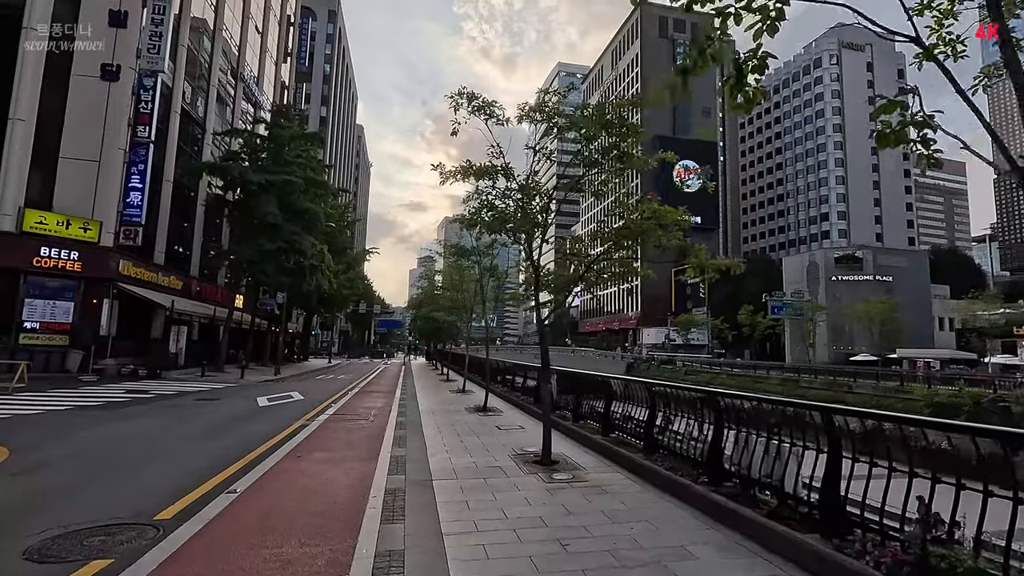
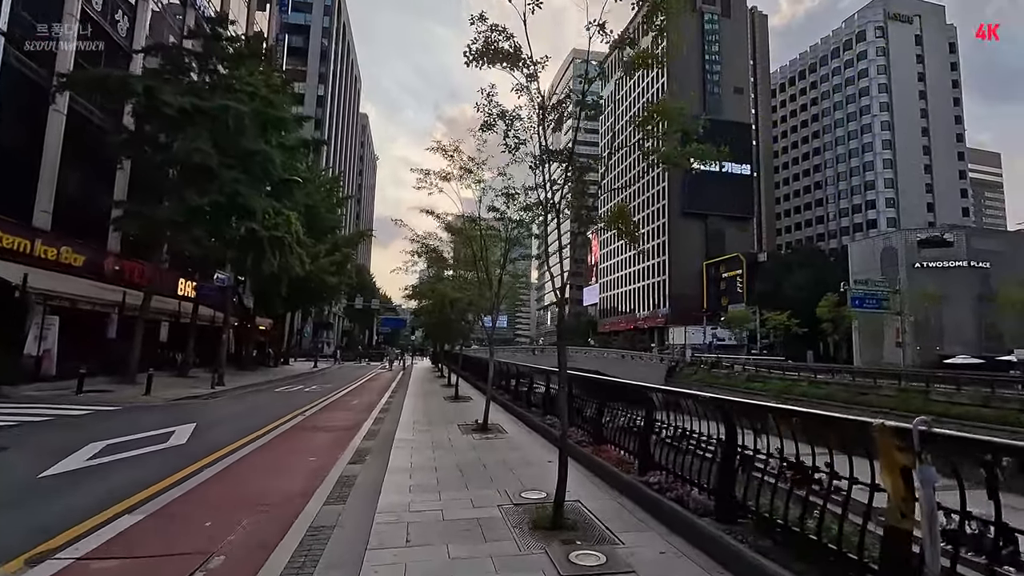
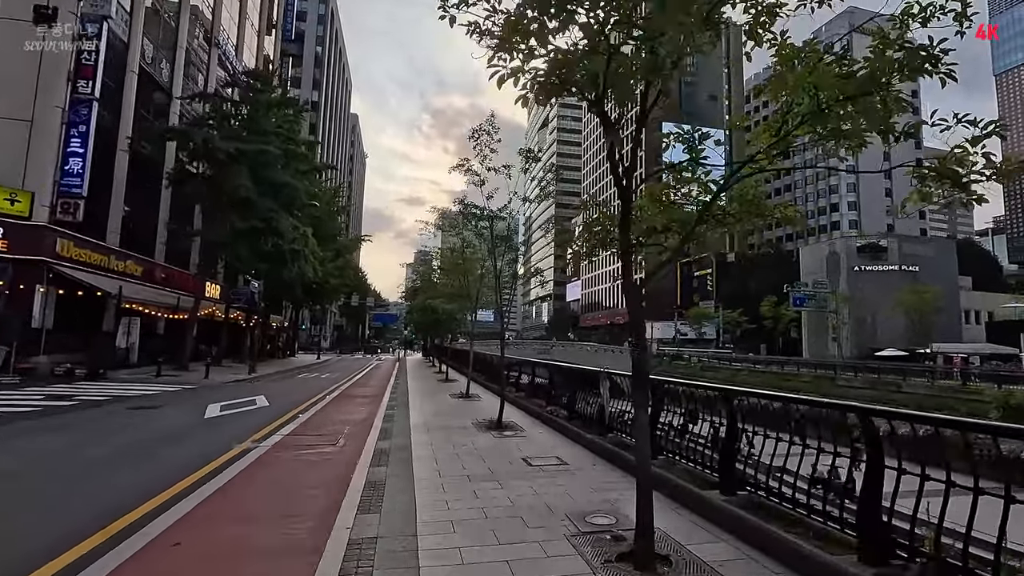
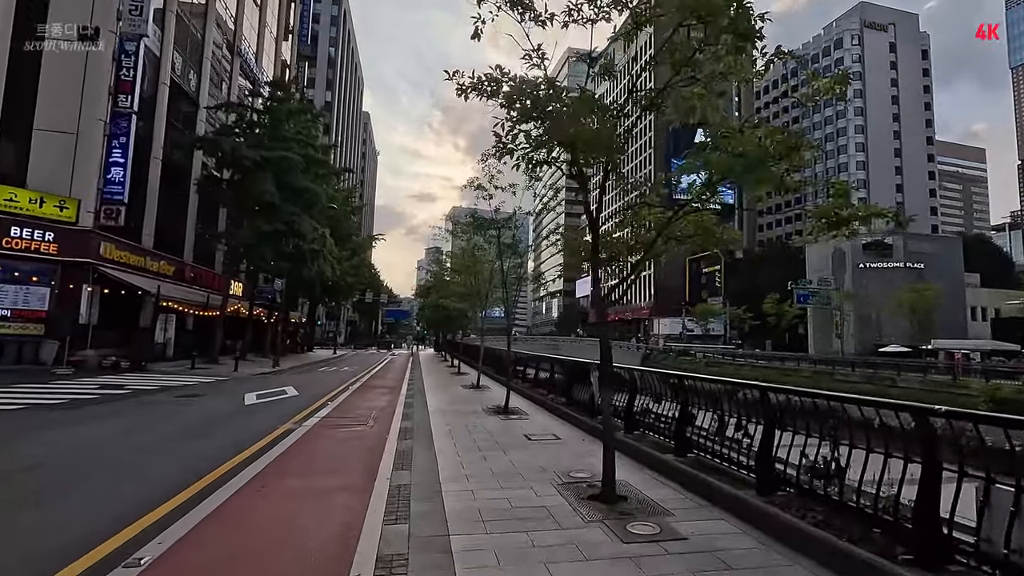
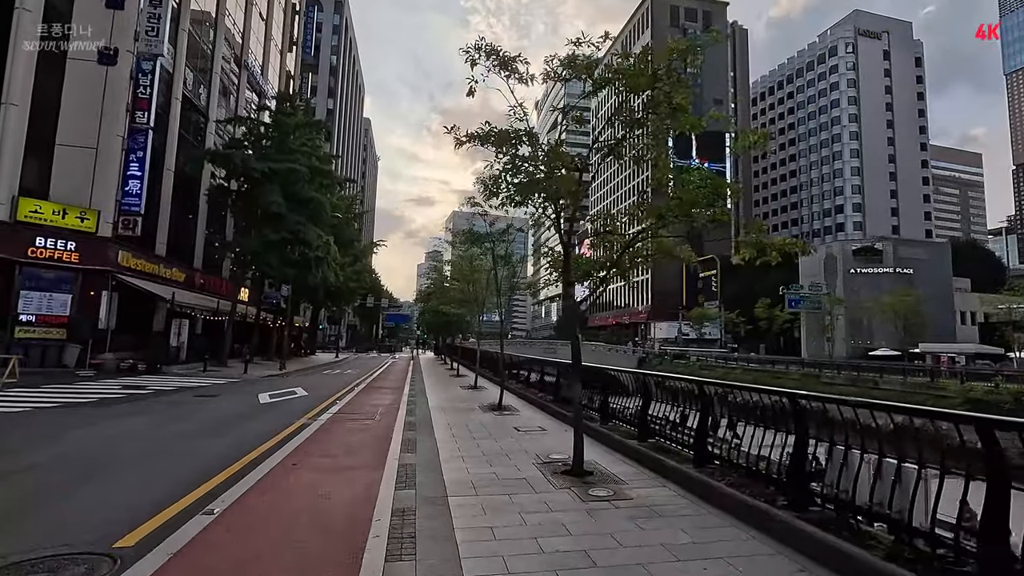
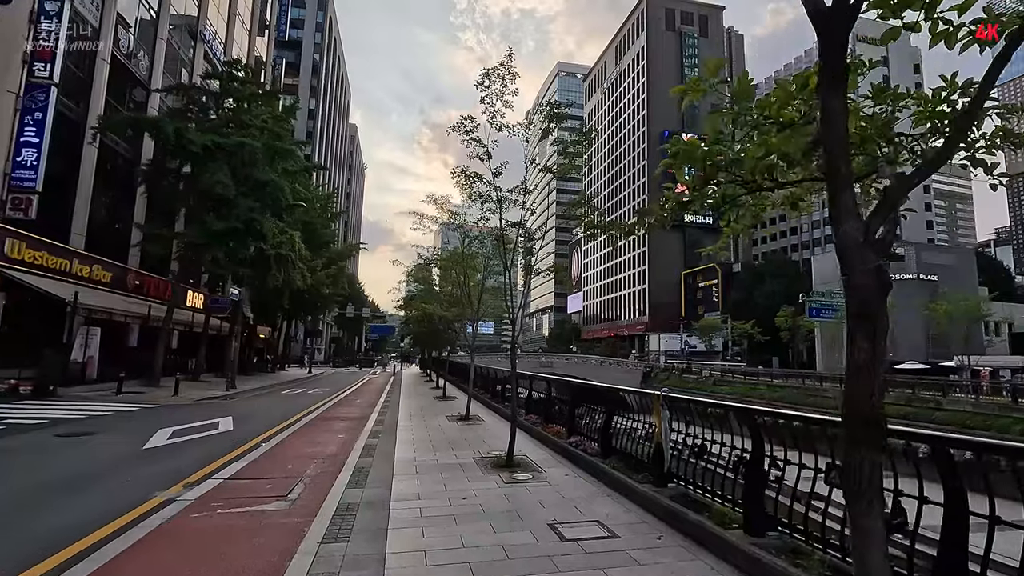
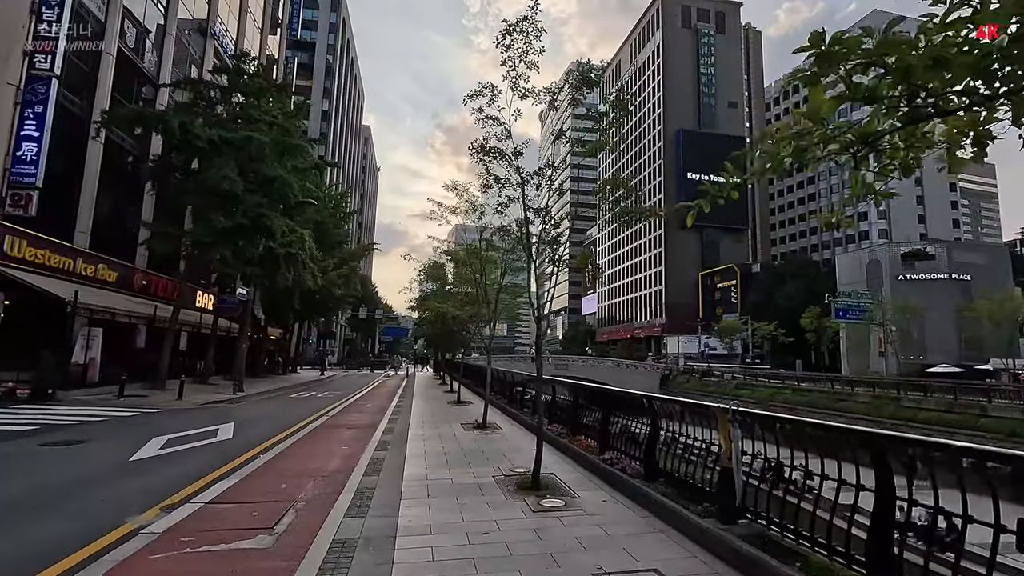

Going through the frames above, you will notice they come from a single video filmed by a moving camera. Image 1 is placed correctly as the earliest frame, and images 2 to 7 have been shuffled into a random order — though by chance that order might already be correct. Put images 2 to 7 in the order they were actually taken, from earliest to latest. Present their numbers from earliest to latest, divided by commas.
5, 4, 3, 6, 7, 2
